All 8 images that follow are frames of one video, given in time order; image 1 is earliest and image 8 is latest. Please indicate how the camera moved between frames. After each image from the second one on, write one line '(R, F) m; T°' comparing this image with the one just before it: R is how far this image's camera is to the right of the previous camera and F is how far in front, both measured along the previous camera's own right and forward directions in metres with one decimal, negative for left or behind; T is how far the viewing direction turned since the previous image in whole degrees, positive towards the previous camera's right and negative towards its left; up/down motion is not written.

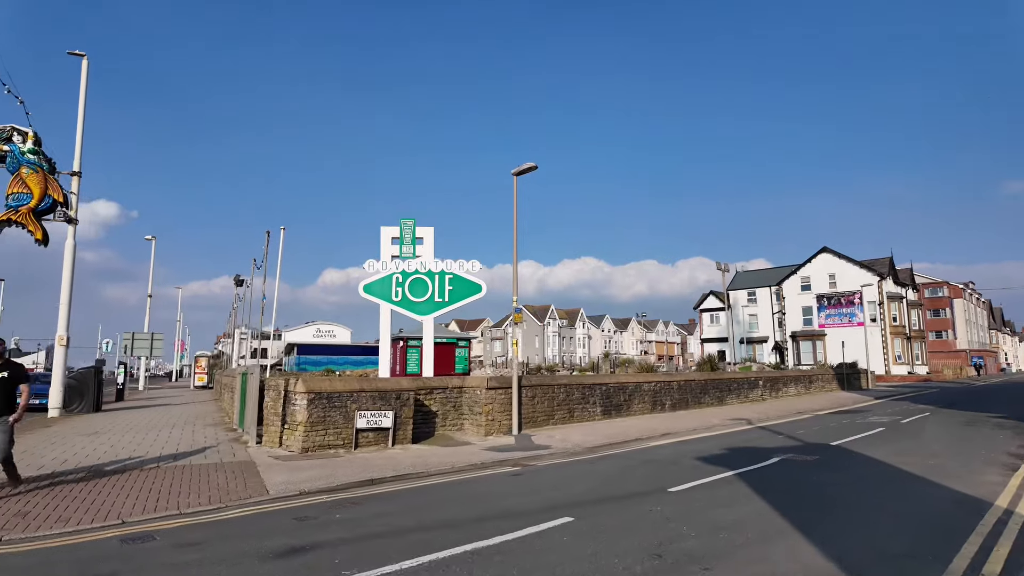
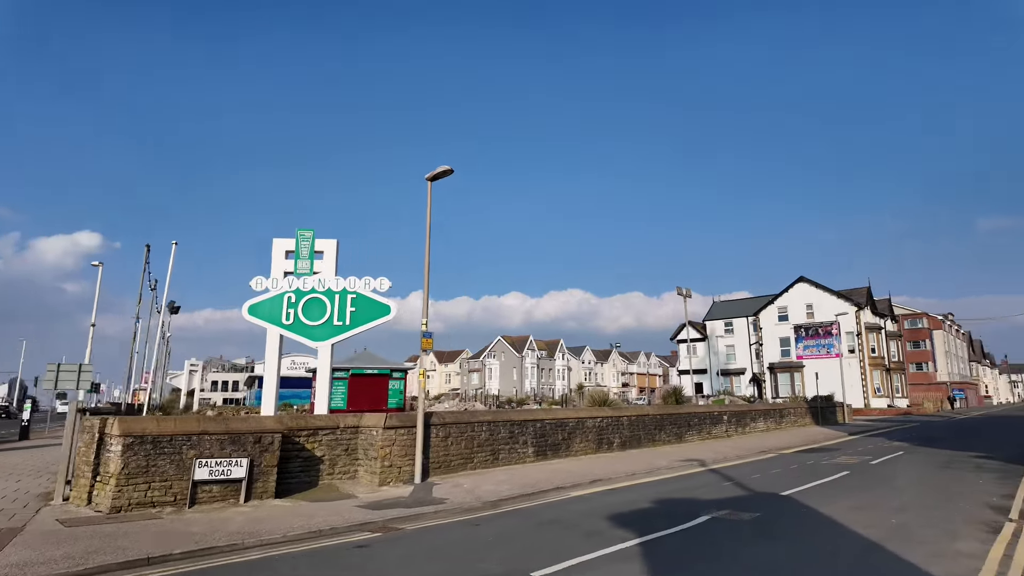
(+1.6, +1.9) m; +1°
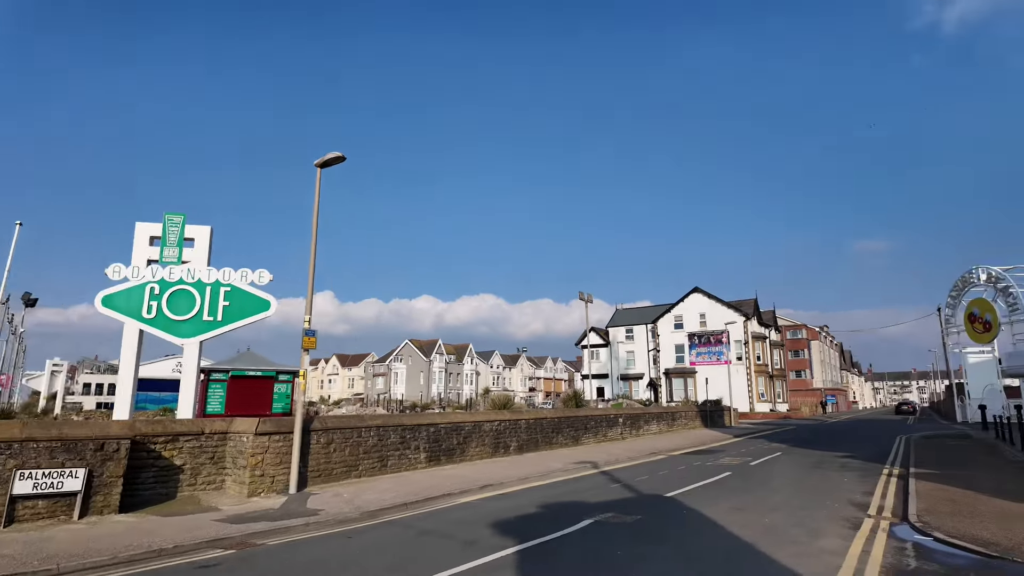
(+0.4, +0.4) m; +9°
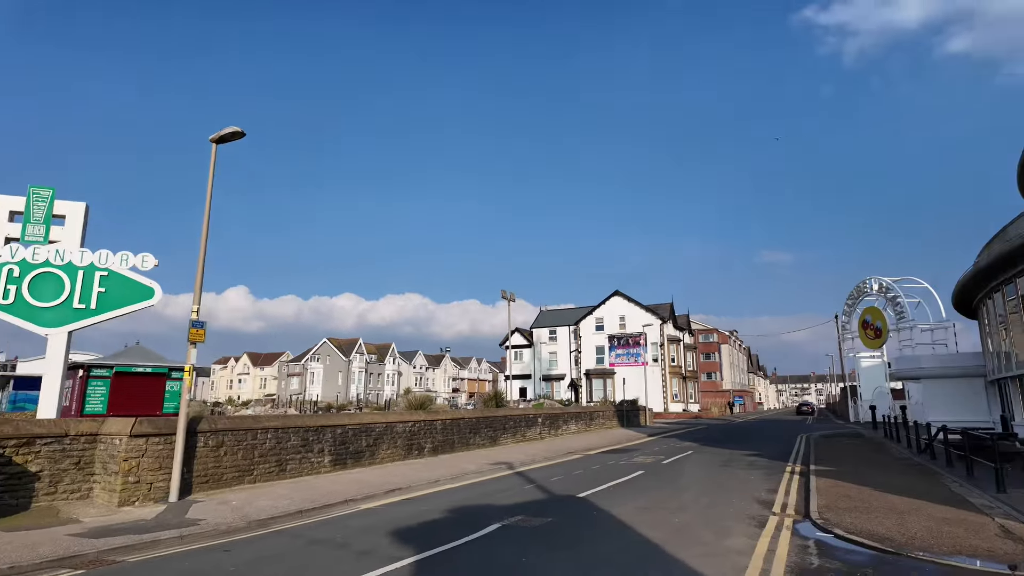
(+0.2, +0.5) m; +7°
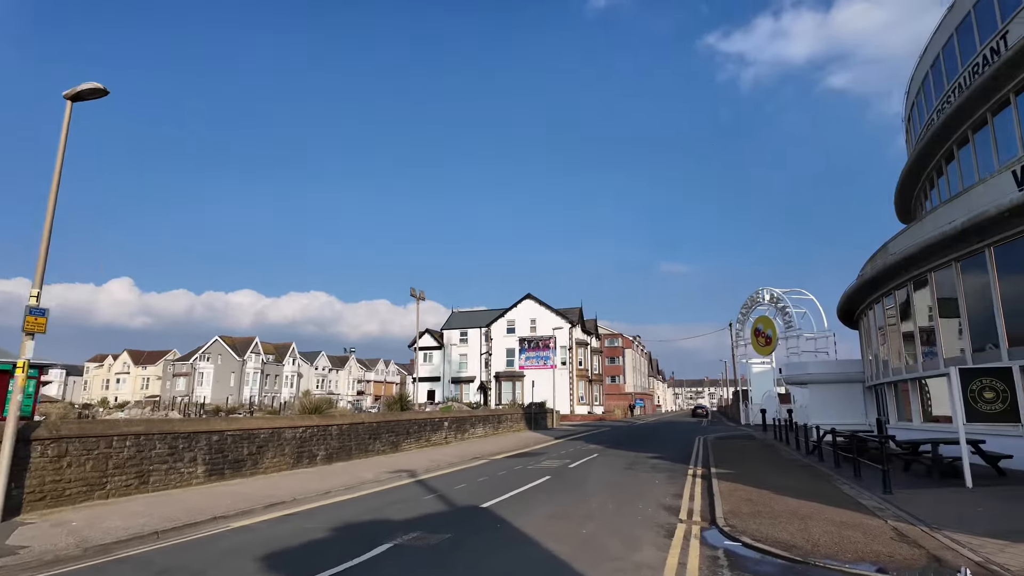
(+0.1, +0.7) m; +9°
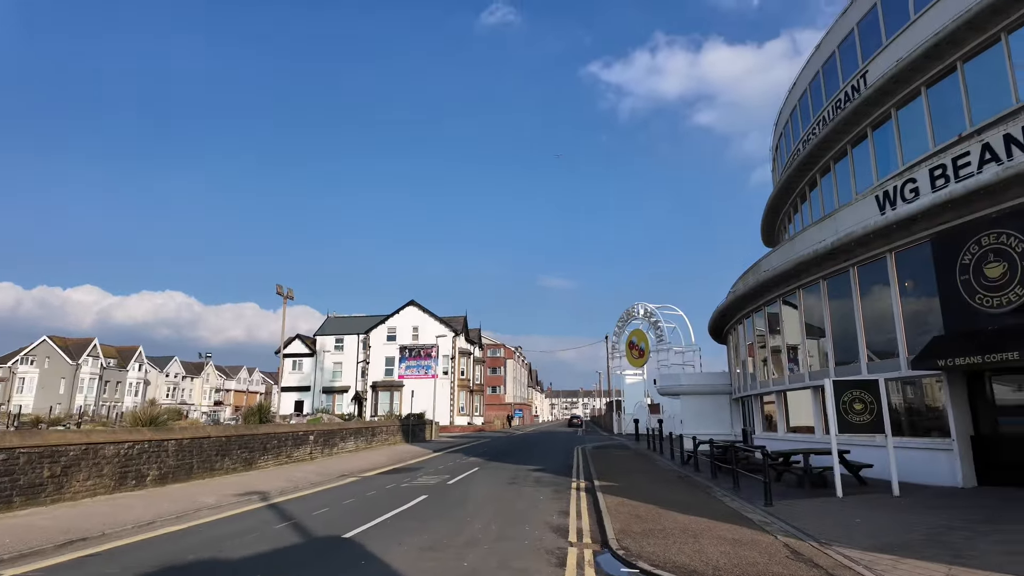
(0.0, +1.1) m; +11°
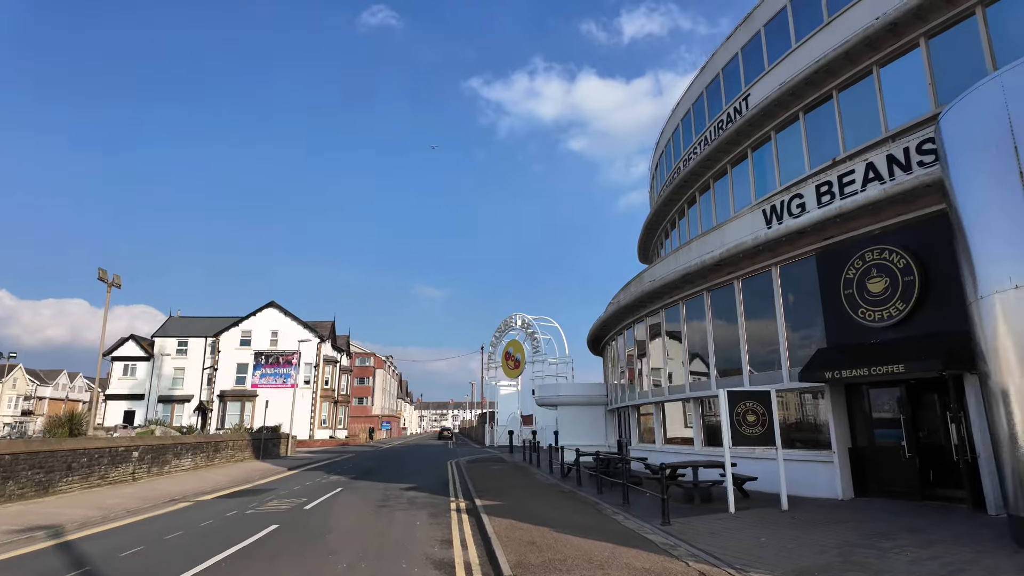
(-0.2, +1.4) m; +12°
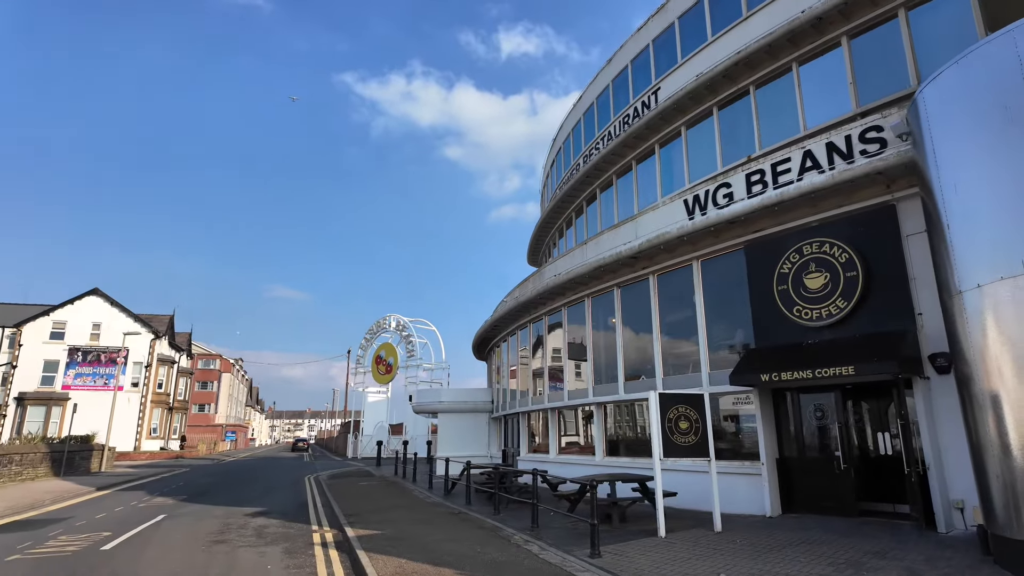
(-0.4, +2.1) m; +13°
